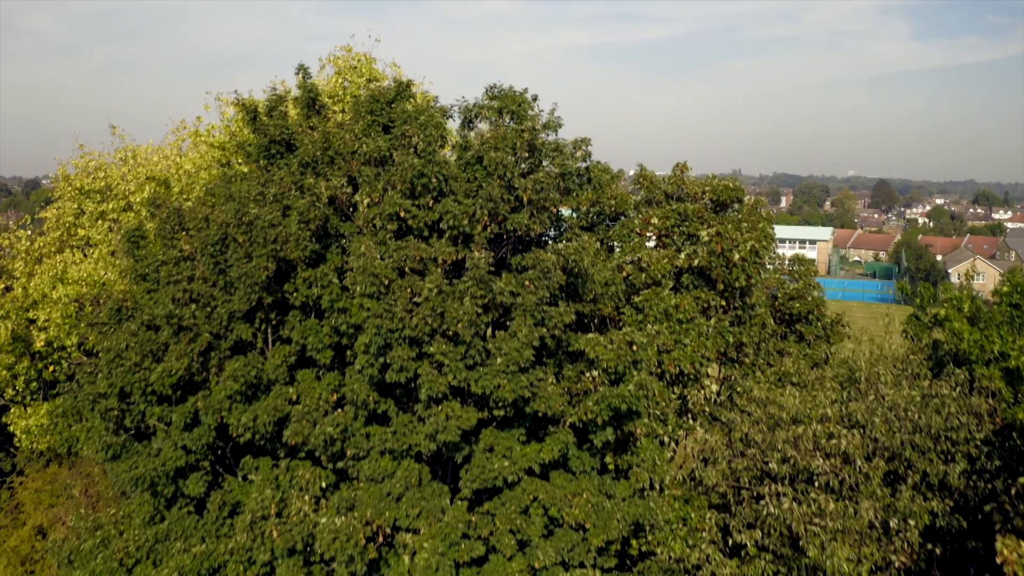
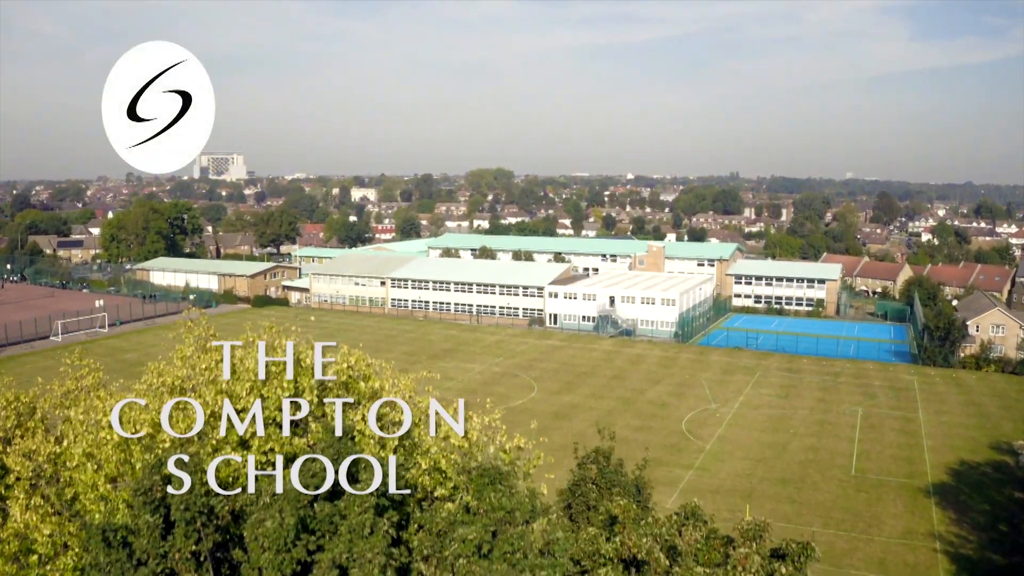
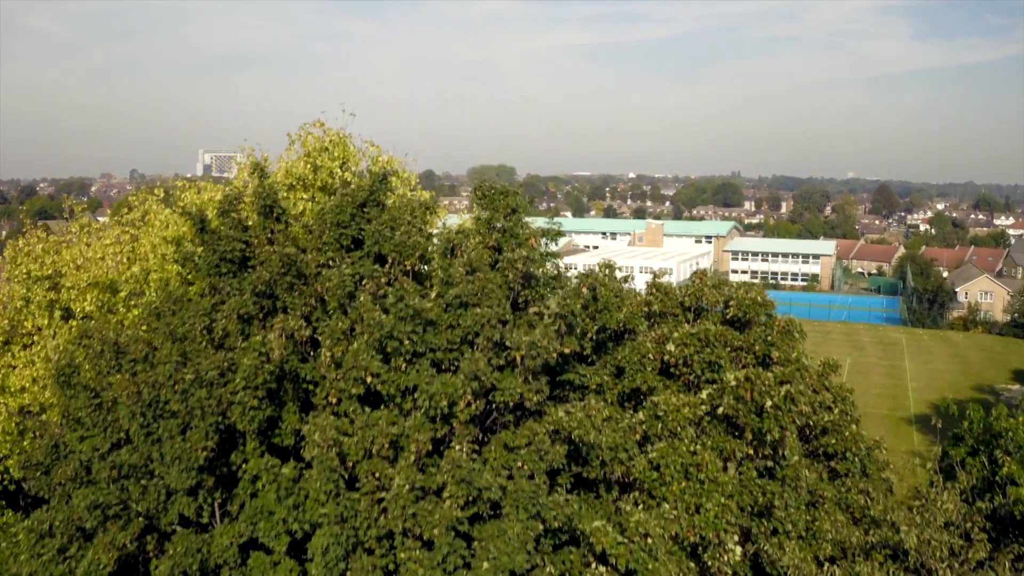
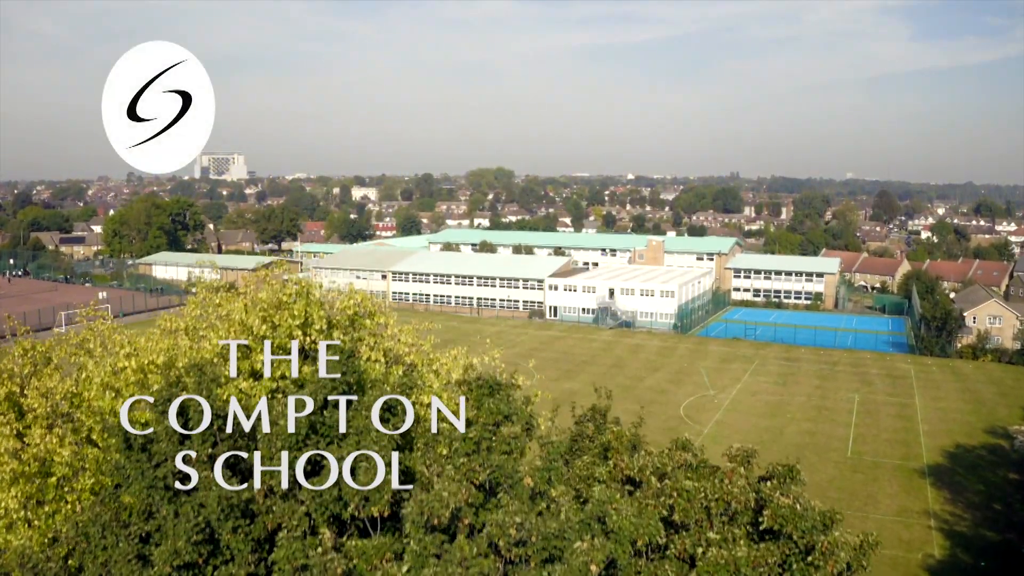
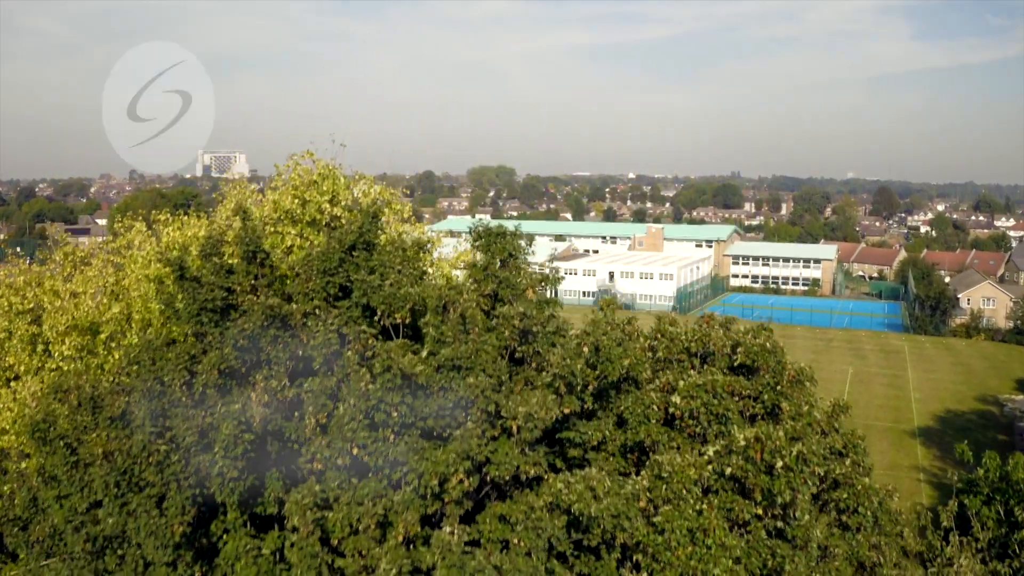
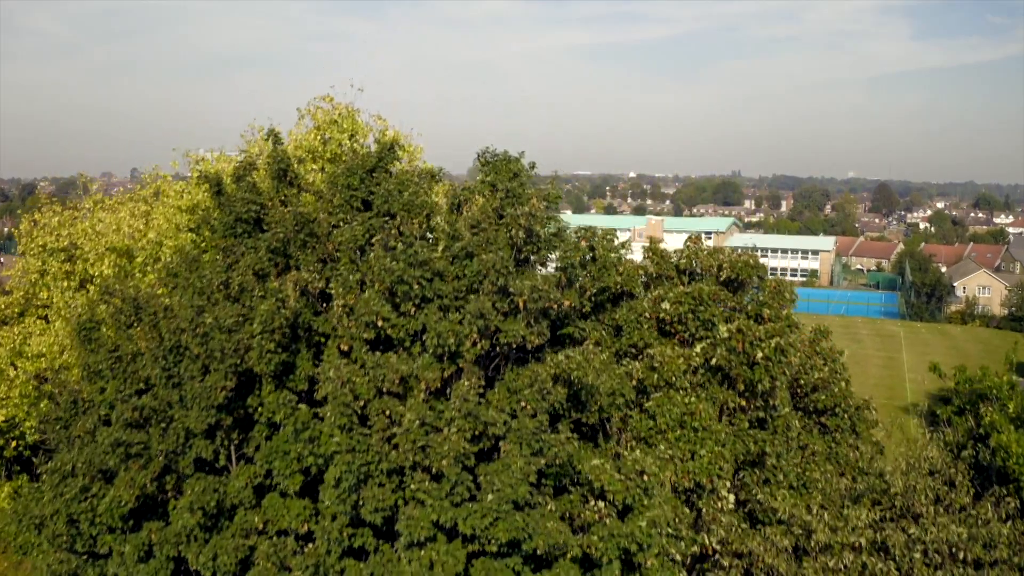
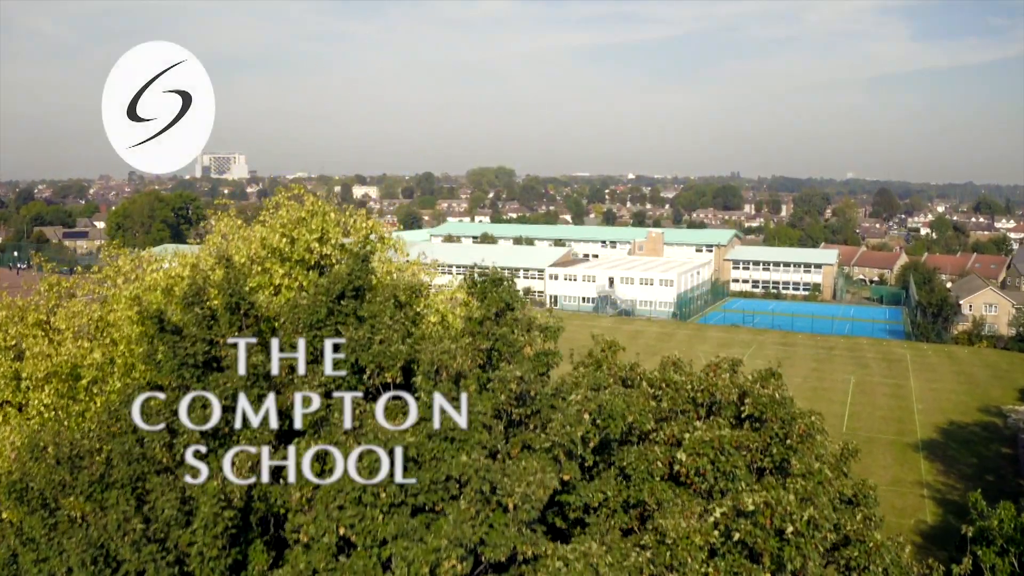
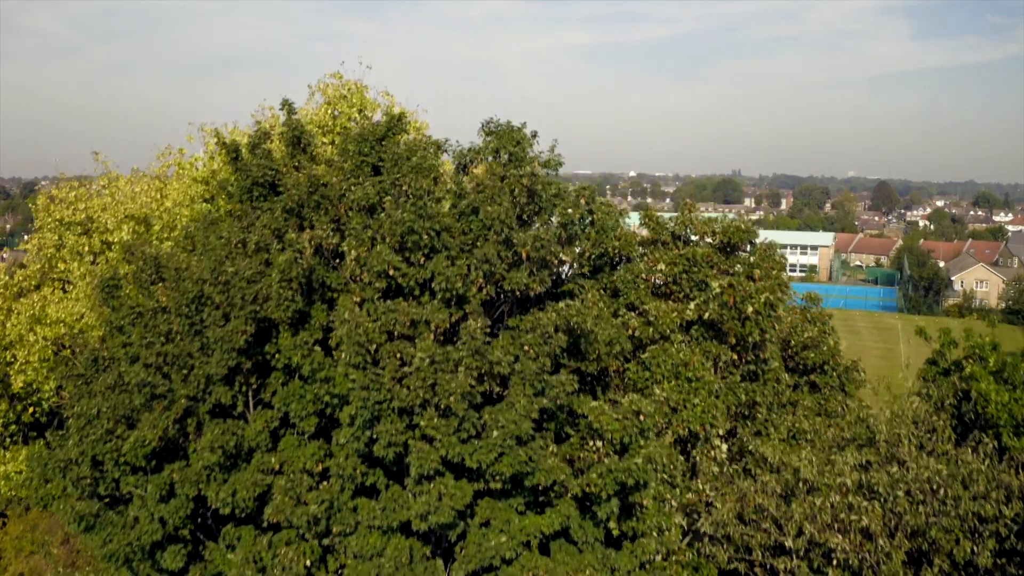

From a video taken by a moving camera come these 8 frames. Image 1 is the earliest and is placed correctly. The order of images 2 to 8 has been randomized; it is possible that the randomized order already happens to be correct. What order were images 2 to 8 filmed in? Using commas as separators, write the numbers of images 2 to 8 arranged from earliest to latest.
8, 6, 3, 5, 7, 4, 2
